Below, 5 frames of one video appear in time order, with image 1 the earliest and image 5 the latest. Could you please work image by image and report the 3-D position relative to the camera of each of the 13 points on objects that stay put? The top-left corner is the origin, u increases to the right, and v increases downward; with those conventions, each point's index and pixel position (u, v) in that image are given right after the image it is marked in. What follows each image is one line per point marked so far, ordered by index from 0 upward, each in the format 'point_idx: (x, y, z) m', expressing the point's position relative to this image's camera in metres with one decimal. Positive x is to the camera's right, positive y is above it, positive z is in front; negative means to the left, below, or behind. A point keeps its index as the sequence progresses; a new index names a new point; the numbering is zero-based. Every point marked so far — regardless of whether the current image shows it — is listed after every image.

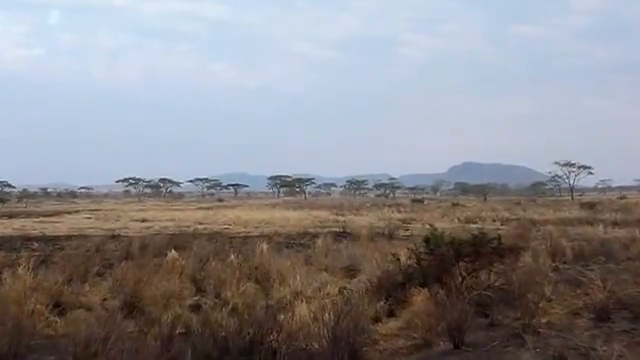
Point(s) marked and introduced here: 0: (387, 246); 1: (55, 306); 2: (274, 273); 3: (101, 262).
0: (+1.7, -1.7, +19.6) m
1: (-4.1, -1.9, +12.0) m
2: (-0.9, -1.7, +14.7) m
3: (-4.6, -1.7, +16.4) m
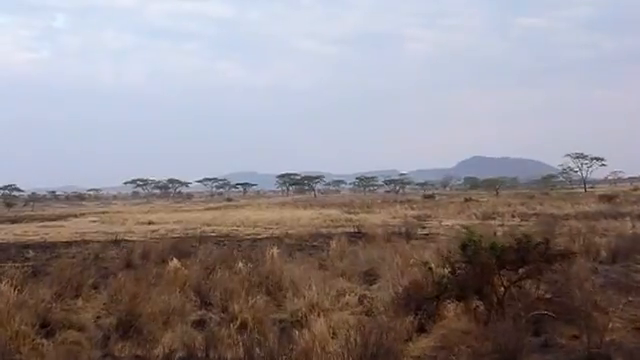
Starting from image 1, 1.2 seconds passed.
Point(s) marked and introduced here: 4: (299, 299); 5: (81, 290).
0: (+2.0, -1.6, +18.2) m
1: (-3.8, -2.0, +10.7) m
2: (-0.6, -1.7, +13.4) m
3: (-4.3, -1.8, +15.1) m
4: (-0.3, -1.8, +12.2) m
5: (-3.9, -1.8, +12.9) m
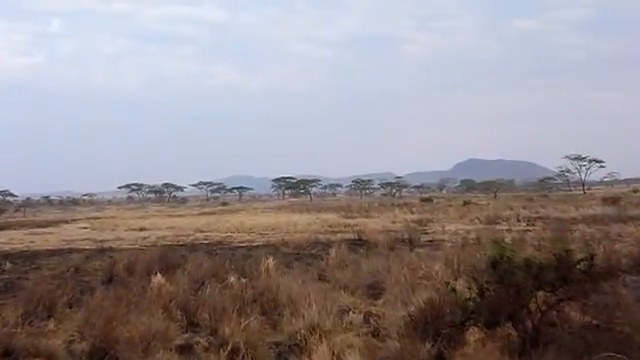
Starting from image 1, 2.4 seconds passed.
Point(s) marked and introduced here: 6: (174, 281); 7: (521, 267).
0: (+2.0, -1.7, +16.9) m
1: (-3.8, -2.1, +9.4) m
2: (-0.6, -1.8, +12.0) m
3: (-4.3, -1.9, +13.7) m
4: (-0.3, -1.9, +10.8) m
5: (-3.9, -1.9, +11.5) m
6: (-2.5, -1.7, +13.5) m
7: (+1.9, -0.8, +7.2) m
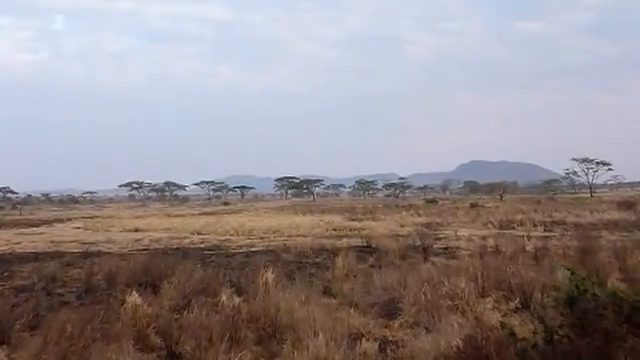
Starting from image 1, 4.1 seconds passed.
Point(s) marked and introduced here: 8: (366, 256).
0: (+2.1, -1.7, +14.9) m
1: (-3.7, -2.1, +7.5) m
2: (-0.5, -1.8, +10.1) m
3: (-4.2, -1.9, +11.8) m
4: (-0.2, -1.9, +8.9) m
5: (-3.8, -1.9, +9.6) m
6: (-2.4, -1.7, +11.6) m
7: (+1.9, -0.8, +5.3) m
8: (+1.1, -1.9, +19.2) m
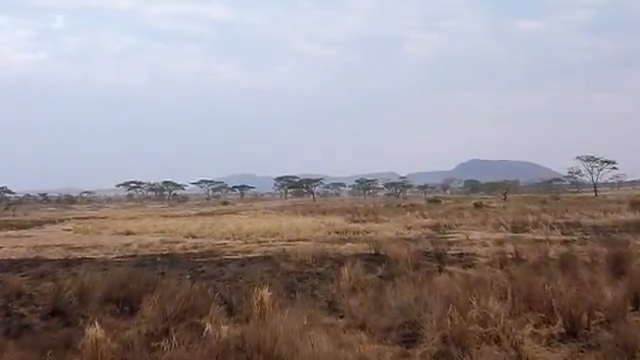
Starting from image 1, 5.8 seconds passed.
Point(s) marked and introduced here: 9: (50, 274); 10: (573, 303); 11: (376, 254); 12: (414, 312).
0: (+2.2, -1.7, +13.0) m
1: (-3.6, -2.1, +5.6) m
2: (-0.4, -1.8, +8.2) m
3: (-4.1, -1.9, +9.9) m
4: (-0.1, -2.0, +7.0) m
5: (-3.7, -1.9, +7.7) m
6: (-2.3, -1.8, +9.7) m
7: (+2.0, -0.9, +3.4) m
8: (+1.2, -1.9, +17.3) m
9: (-5.6, -1.9, +16.3) m
10: (+3.3, -1.6, +10.3) m
11: (+1.4, -1.9, +19.6) m
12: (+1.3, -1.9, +11.2) m
